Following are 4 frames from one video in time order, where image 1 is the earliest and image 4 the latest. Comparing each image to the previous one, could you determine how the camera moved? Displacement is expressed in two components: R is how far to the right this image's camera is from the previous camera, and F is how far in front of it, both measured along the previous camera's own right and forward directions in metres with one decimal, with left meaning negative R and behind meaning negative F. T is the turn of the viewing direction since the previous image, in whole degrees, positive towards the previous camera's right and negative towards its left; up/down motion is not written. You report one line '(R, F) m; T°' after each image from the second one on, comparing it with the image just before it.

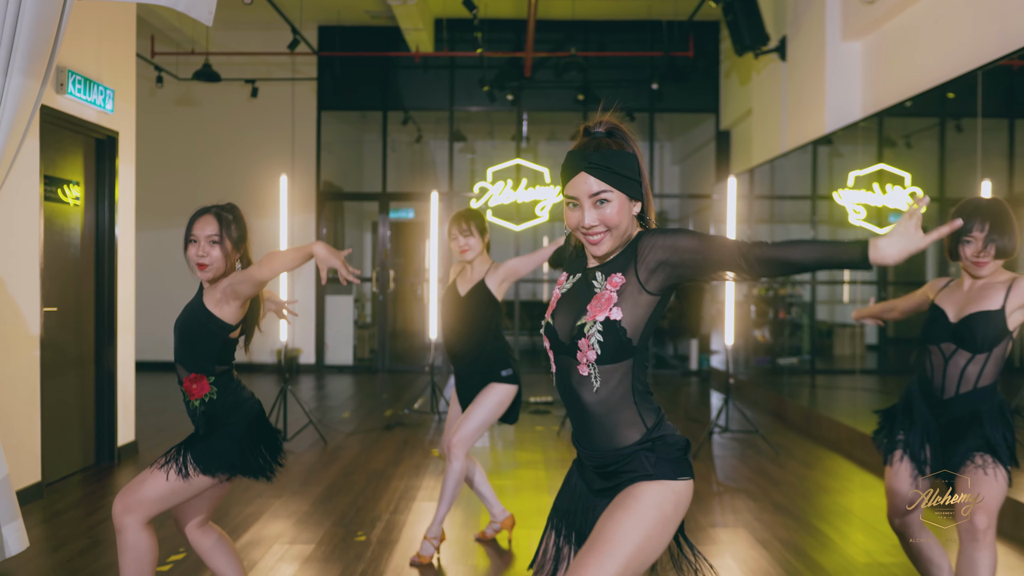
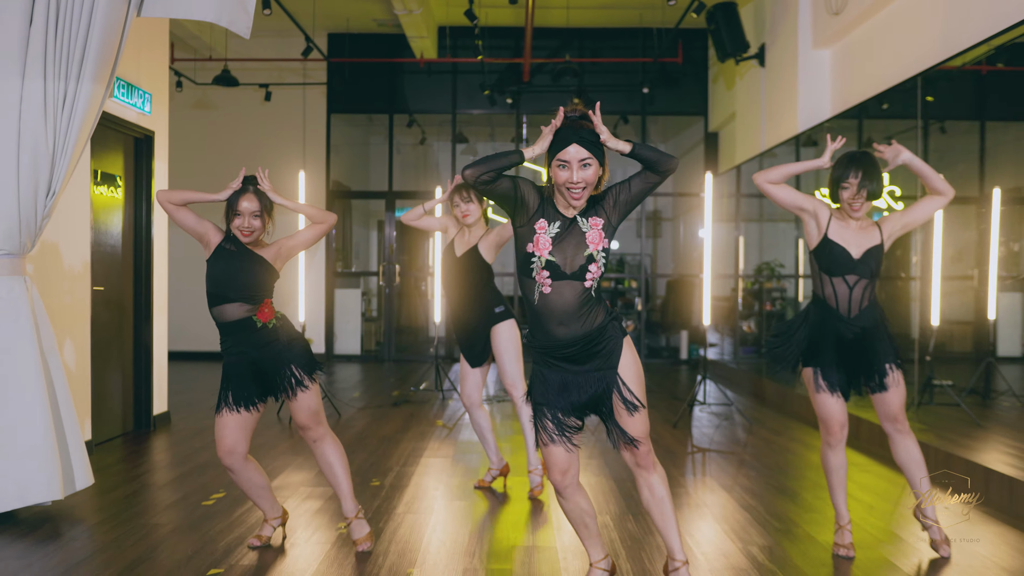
(0.0, -0.4) m; 0°
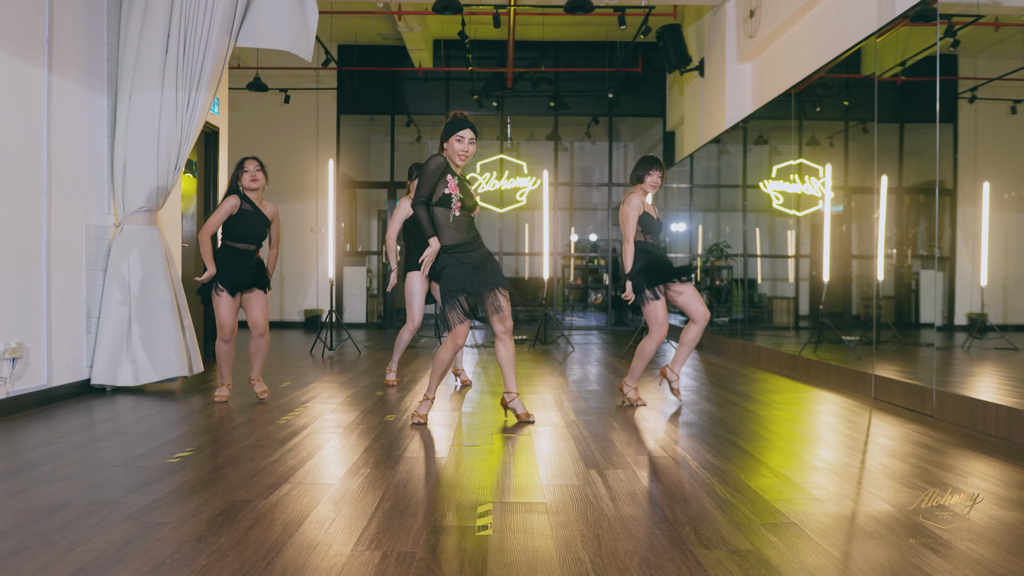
(0.0, -1.3) m; +1°
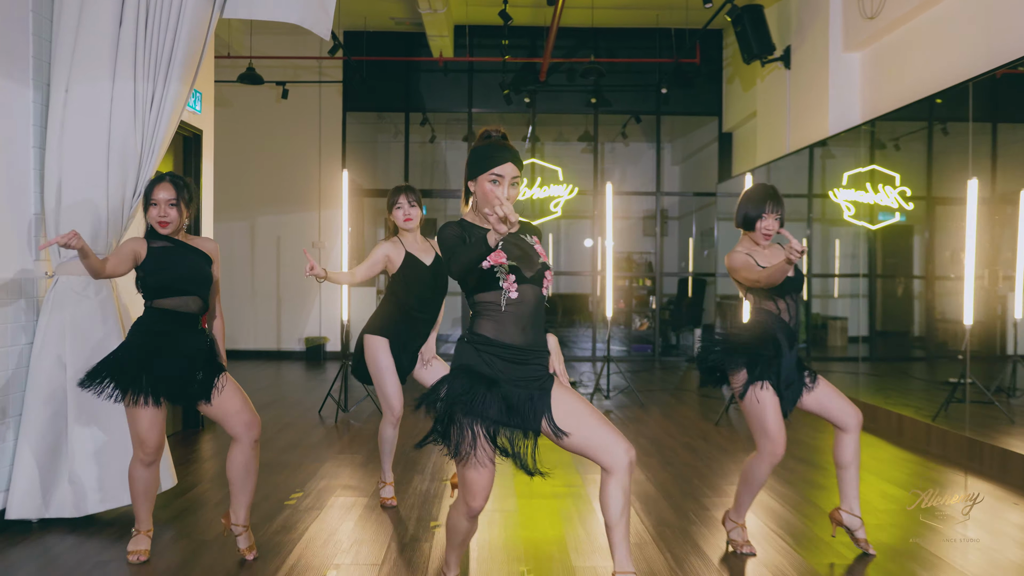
(-0.3, +1.3) m; 0°
